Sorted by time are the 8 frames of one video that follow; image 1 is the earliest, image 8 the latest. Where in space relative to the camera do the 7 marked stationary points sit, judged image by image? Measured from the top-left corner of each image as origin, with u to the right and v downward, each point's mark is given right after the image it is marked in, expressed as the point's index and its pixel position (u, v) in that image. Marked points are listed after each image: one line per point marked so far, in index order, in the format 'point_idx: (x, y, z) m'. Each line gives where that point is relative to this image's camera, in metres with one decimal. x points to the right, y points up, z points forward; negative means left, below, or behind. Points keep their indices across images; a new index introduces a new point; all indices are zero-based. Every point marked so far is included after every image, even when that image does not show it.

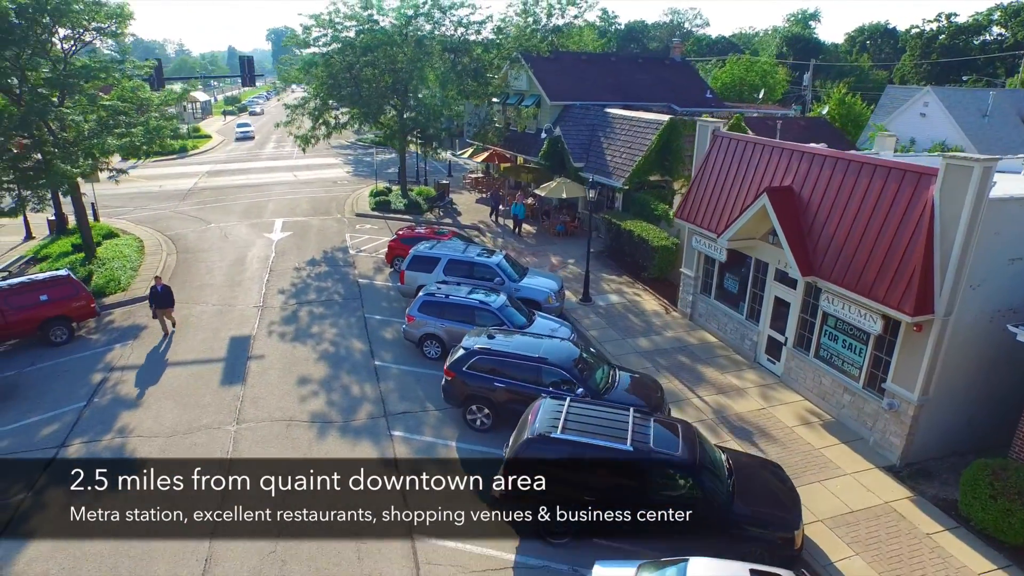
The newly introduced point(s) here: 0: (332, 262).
0: (-5.2, +0.7, +19.0) m
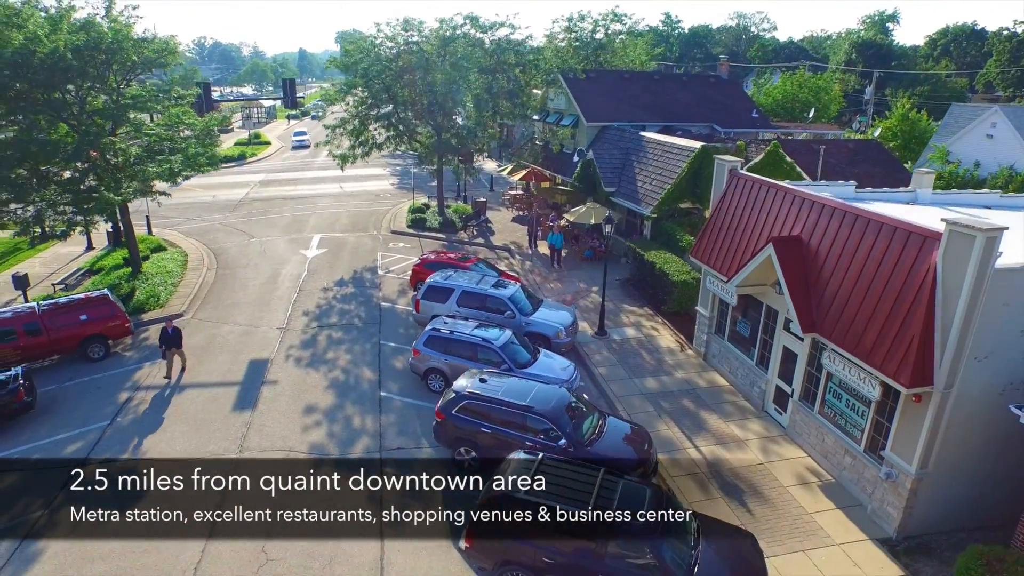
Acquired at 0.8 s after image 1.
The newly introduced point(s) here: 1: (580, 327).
0: (-4.5, +0.1, +19.6) m
1: (+1.8, -1.0, +17.2) m
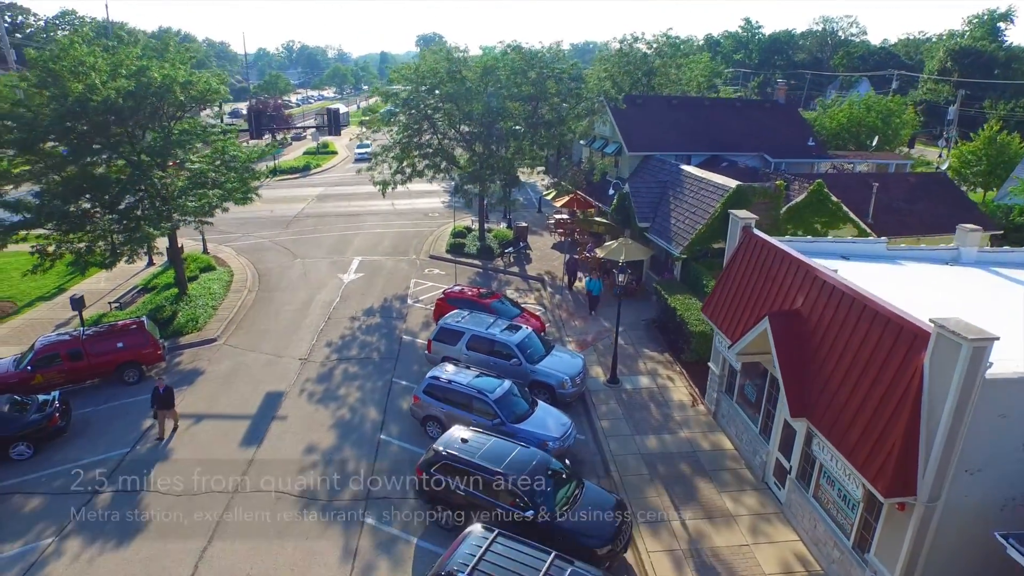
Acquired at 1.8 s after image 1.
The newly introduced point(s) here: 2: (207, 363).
0: (-3.8, -0.8, +20.1) m
1: (+2.1, -2.2, +17.0) m
2: (-7.9, -2.0, +17.0) m
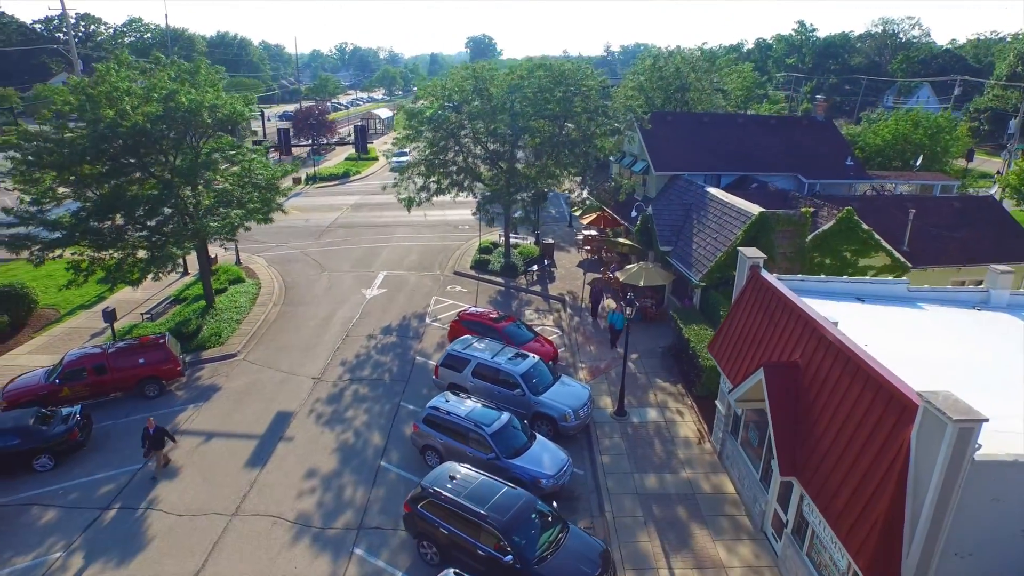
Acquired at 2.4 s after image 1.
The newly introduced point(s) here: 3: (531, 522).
0: (-3.4, -1.4, +20.4) m
1: (+2.3, -3.0, +16.8) m
2: (-7.7, -2.4, +17.6) m
3: (+0.2, -4.0, +11.1) m
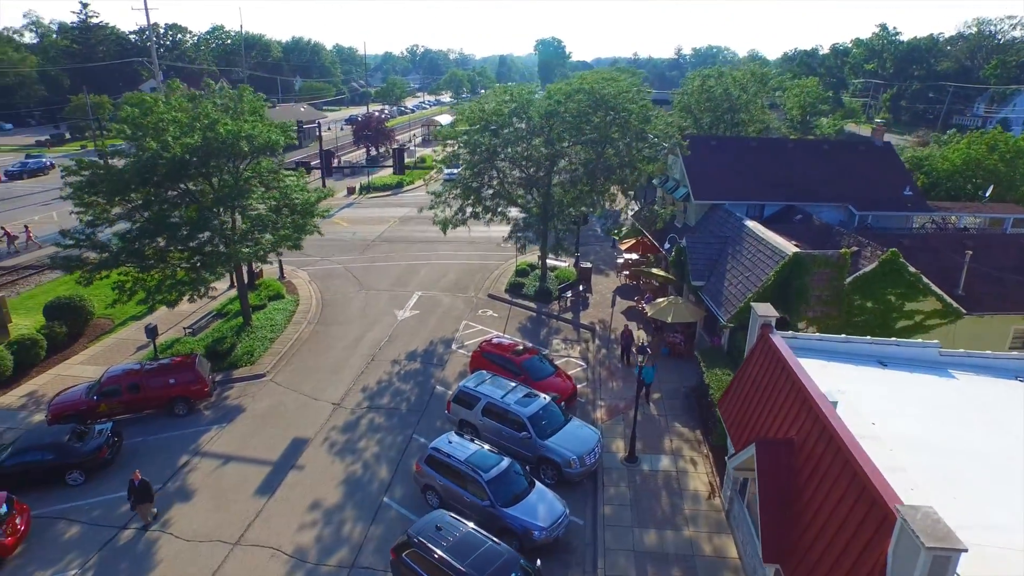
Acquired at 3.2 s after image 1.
0: (-2.7, -2.2, +20.6) m
1: (+2.6, -4.0, +16.5) m
2: (-7.3, -3.1, +18.3) m
3: (-0.1, -5.0, +11.0) m
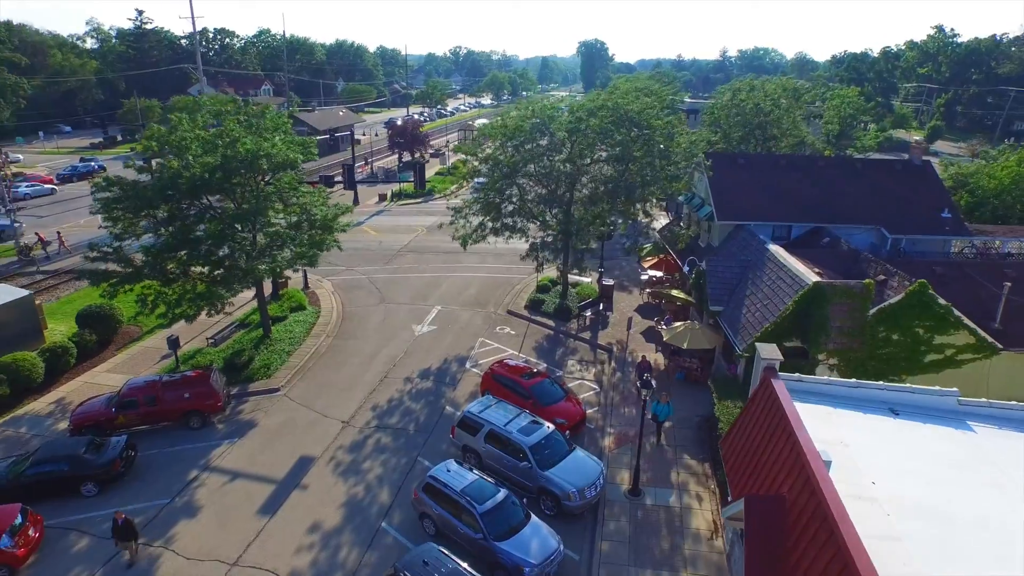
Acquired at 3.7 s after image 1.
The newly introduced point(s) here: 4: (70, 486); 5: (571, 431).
0: (-2.3, -2.8, +20.6) m
1: (+2.6, -4.7, +16.2) m
2: (-7.0, -3.6, +18.6) m
3: (-0.4, -5.7, +10.9) m
4: (-10.3, -4.6, +15.4) m
5: (+1.6, -3.8, +17.8) m
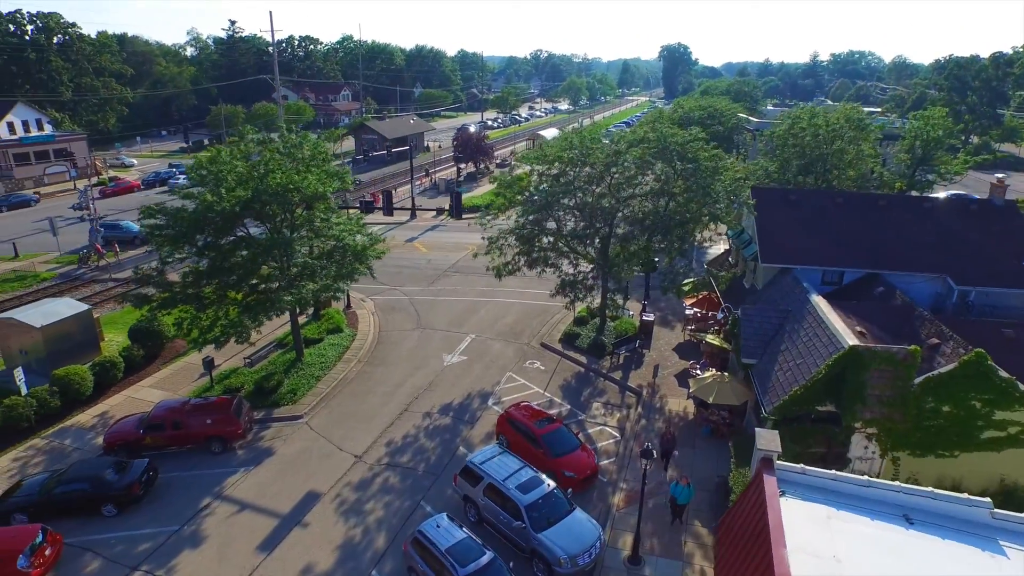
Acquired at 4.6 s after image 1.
0: (-1.7, -3.9, +20.5) m
1: (+2.6, -6.0, +15.5) m
2: (-6.7, -4.5, +19.1) m
3: (-1.1, -6.9, +10.6) m
4: (-10.4, -5.4, +16.2) m
5: (+1.8, -5.1, +17.2) m
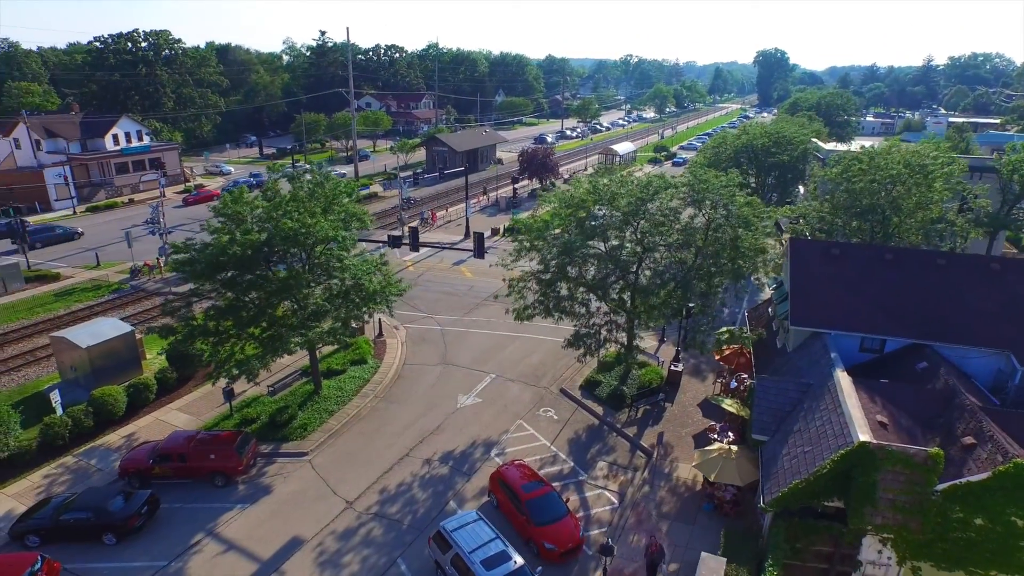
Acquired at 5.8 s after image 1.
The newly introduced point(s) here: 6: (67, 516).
0: (-1.7, -5.3, +20.2) m
1: (+1.7, -7.7, +14.7) m
2: (-6.8, -5.7, +19.5) m
3: (-2.7, -8.4, +10.4) m
4: (-10.9, -6.5, +17.2) m
5: (+1.3, -6.7, +16.5) m
6: (-11.7, -6.0, +17.2) m
